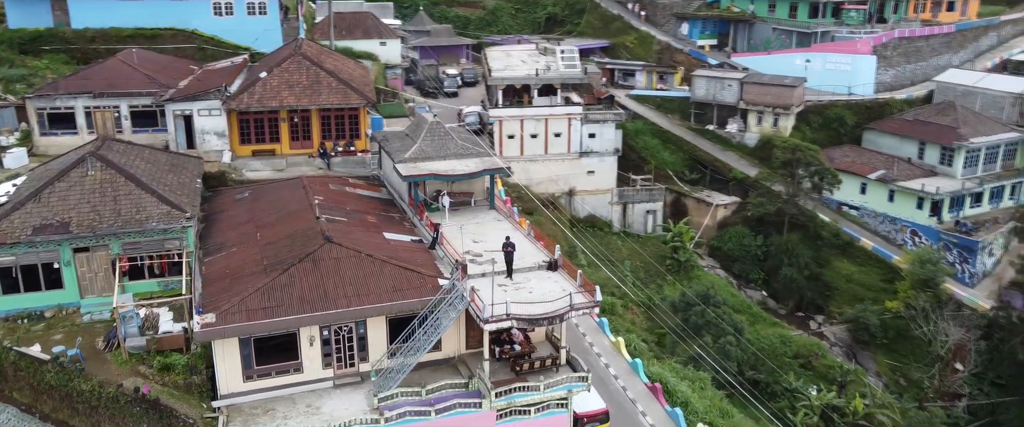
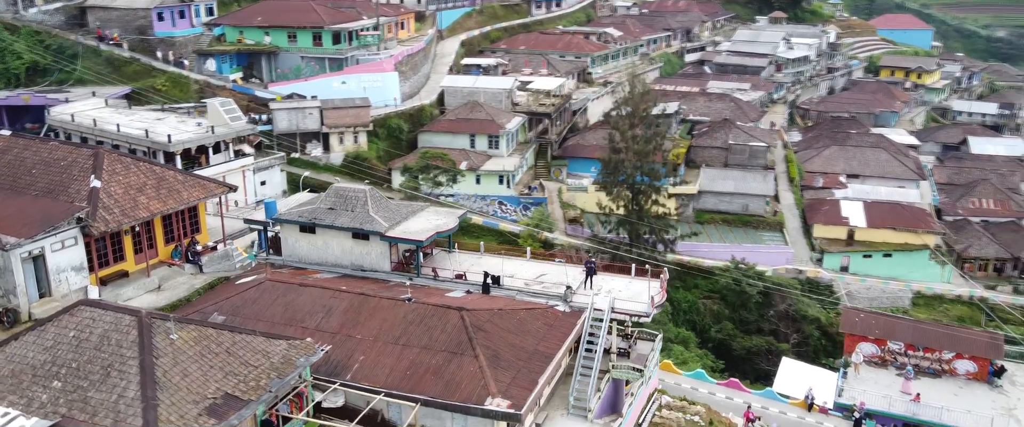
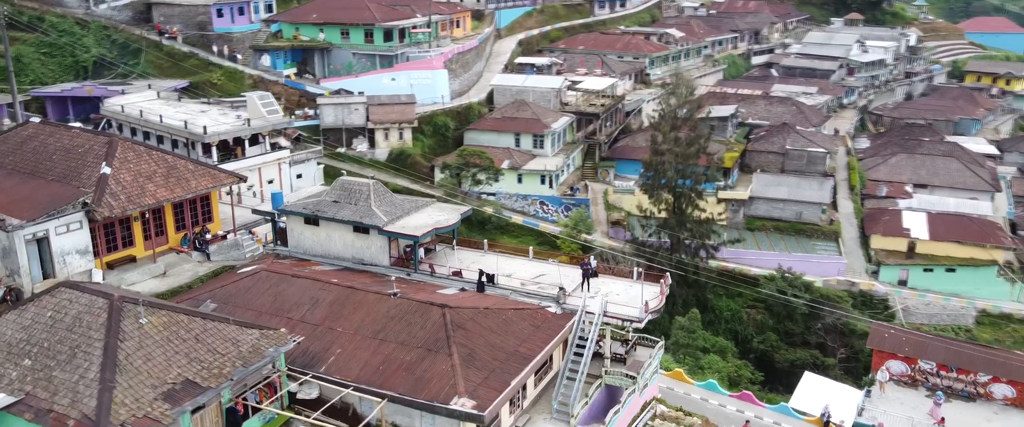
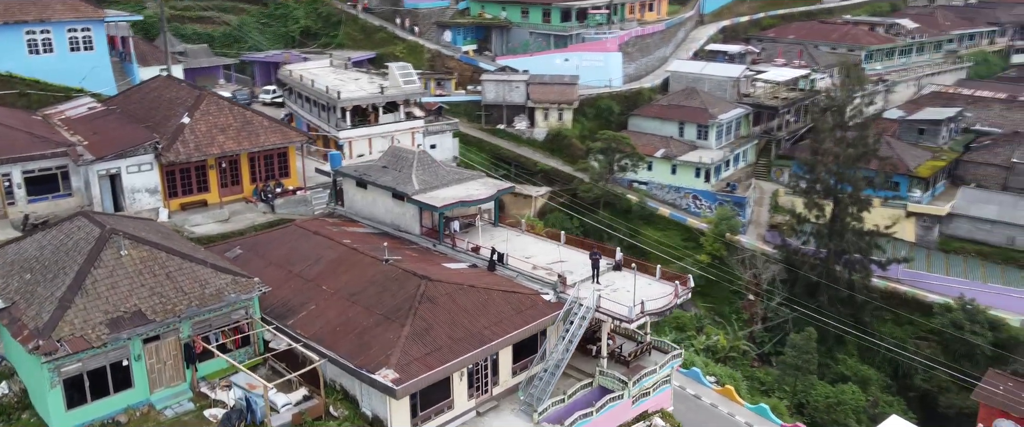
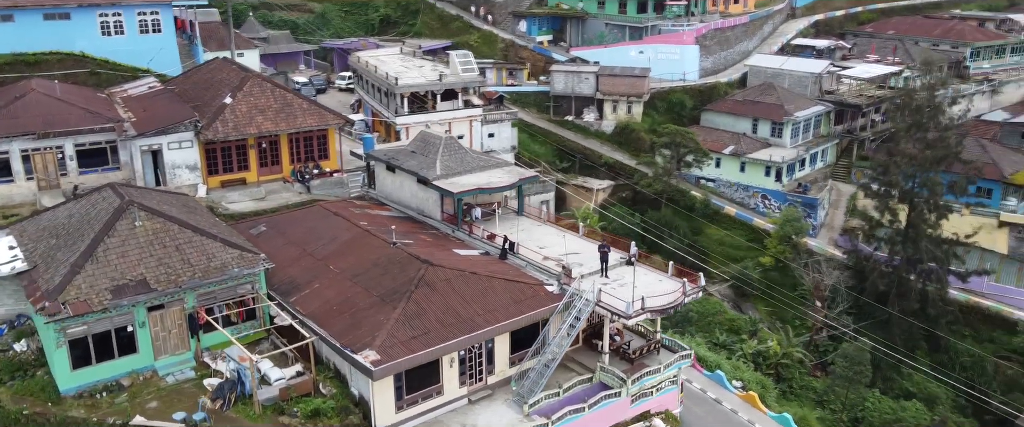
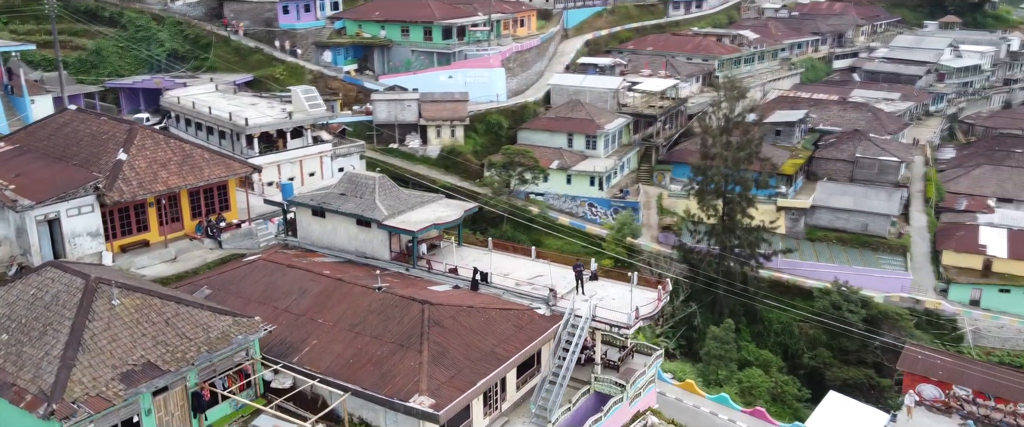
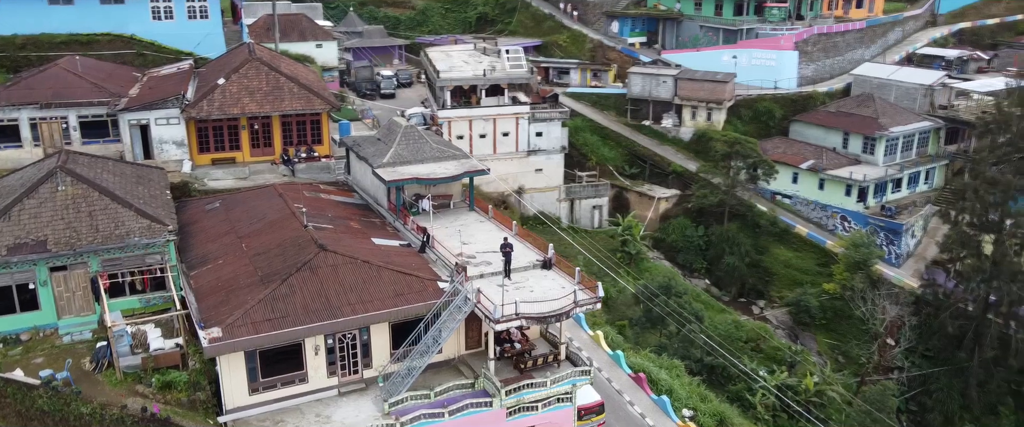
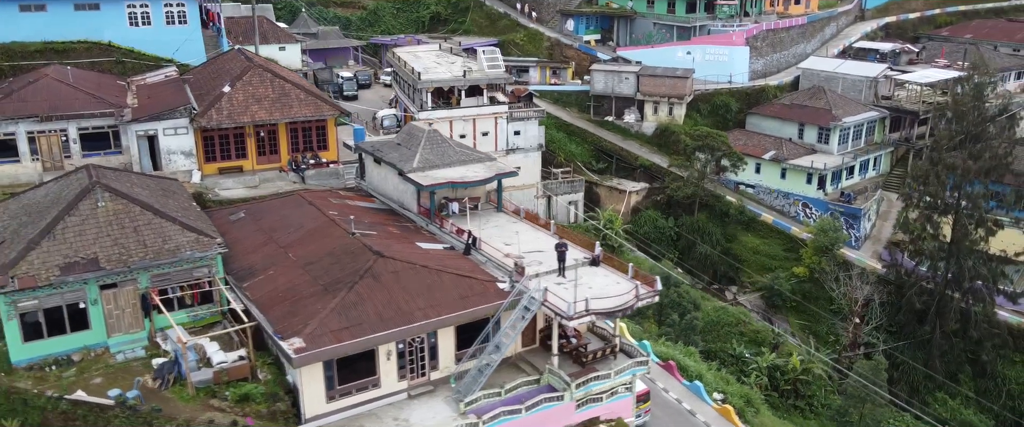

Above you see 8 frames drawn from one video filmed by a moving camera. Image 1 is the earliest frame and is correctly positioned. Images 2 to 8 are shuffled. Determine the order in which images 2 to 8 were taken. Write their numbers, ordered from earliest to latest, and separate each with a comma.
7, 8, 5, 4, 6, 3, 2
